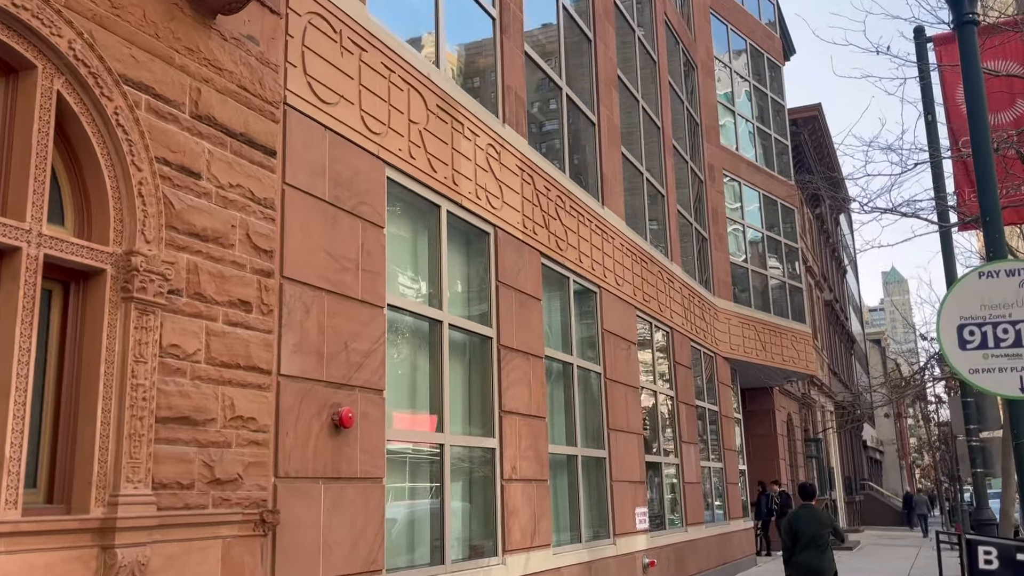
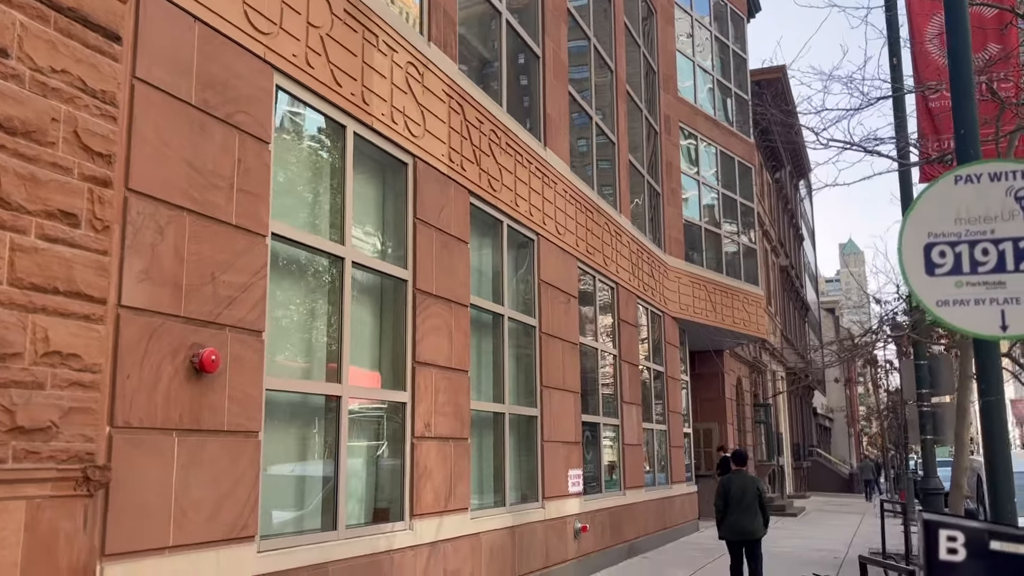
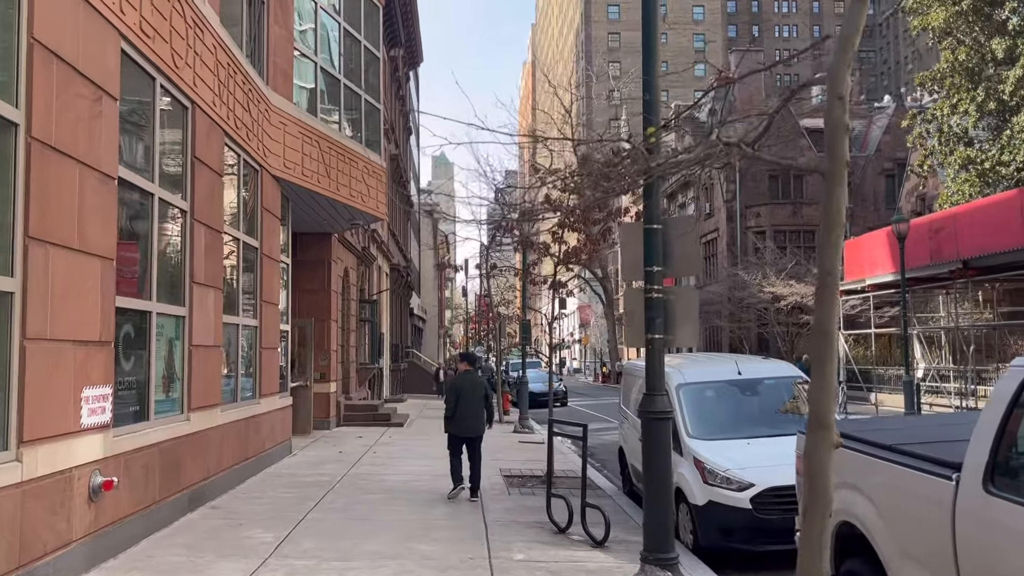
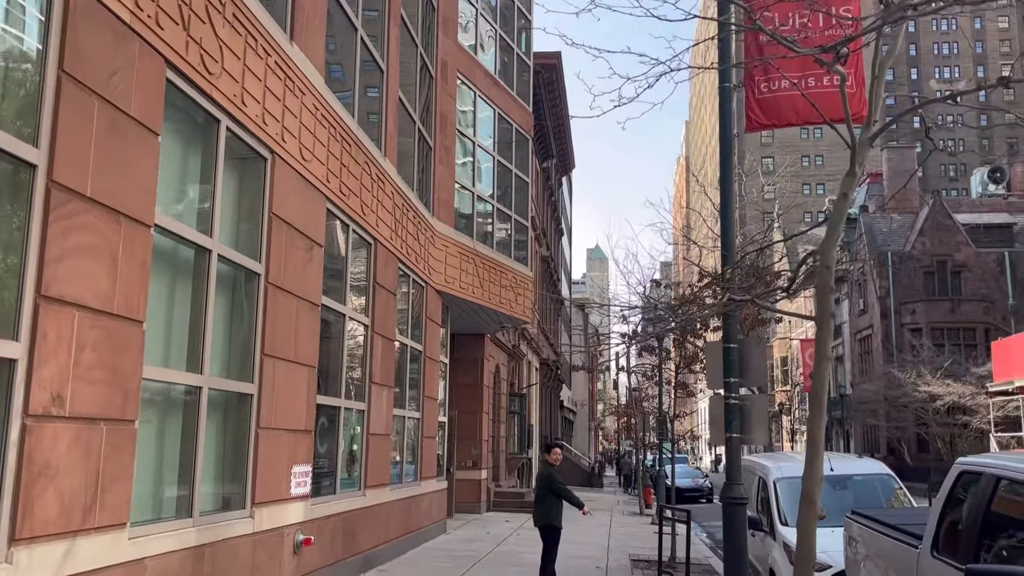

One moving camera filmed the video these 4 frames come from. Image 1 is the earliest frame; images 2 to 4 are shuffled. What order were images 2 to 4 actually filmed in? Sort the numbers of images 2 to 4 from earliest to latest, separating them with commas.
2, 4, 3
